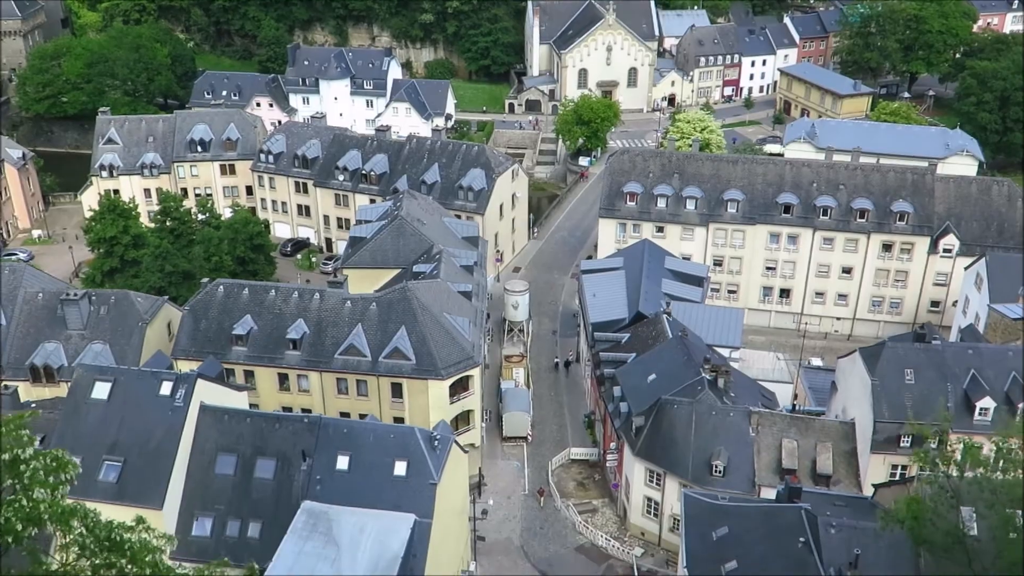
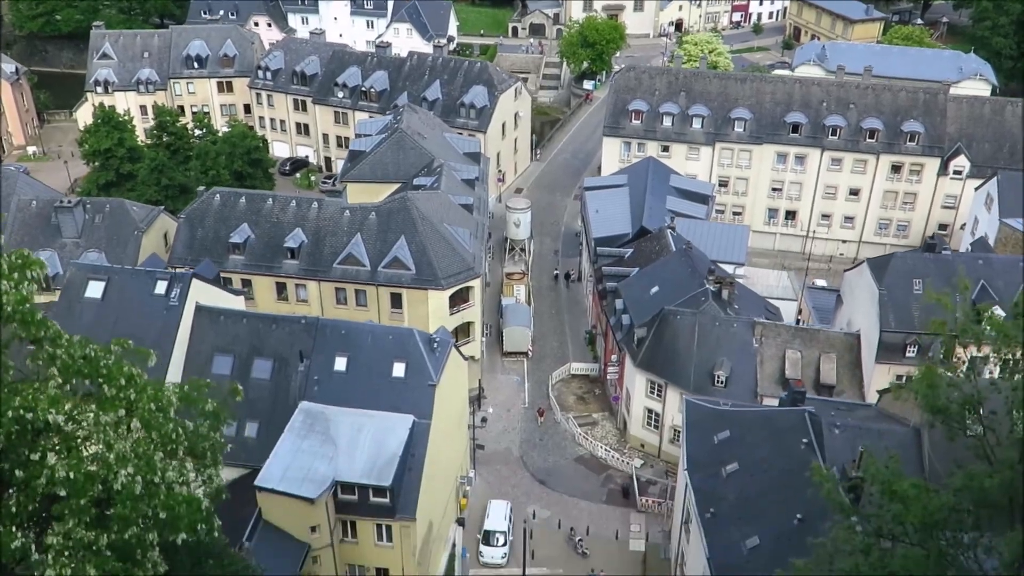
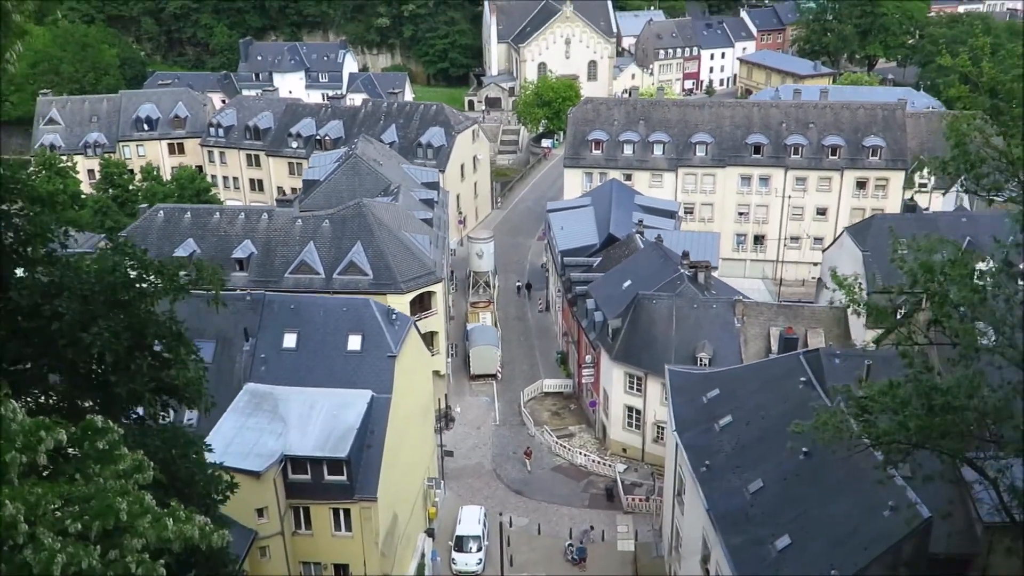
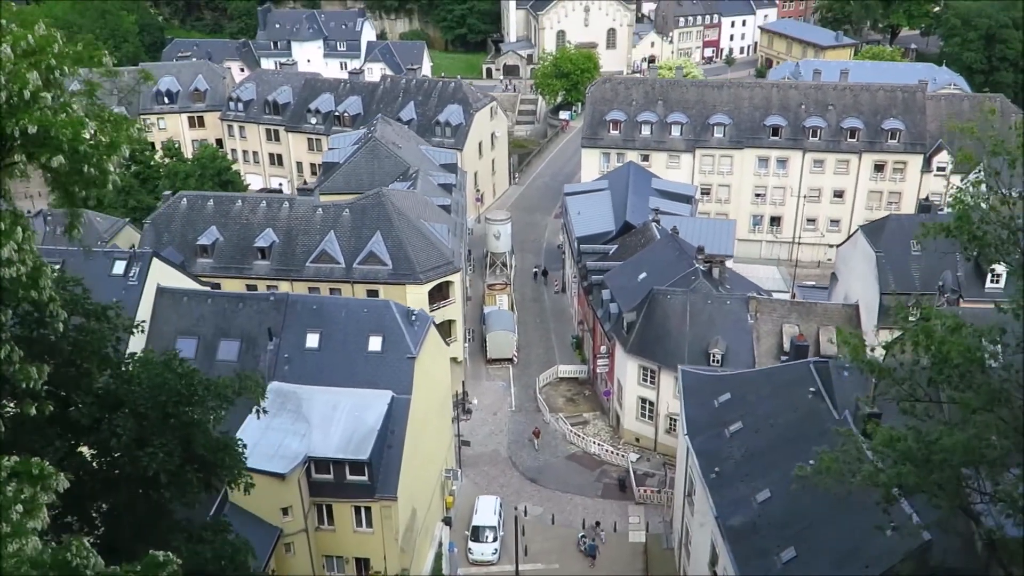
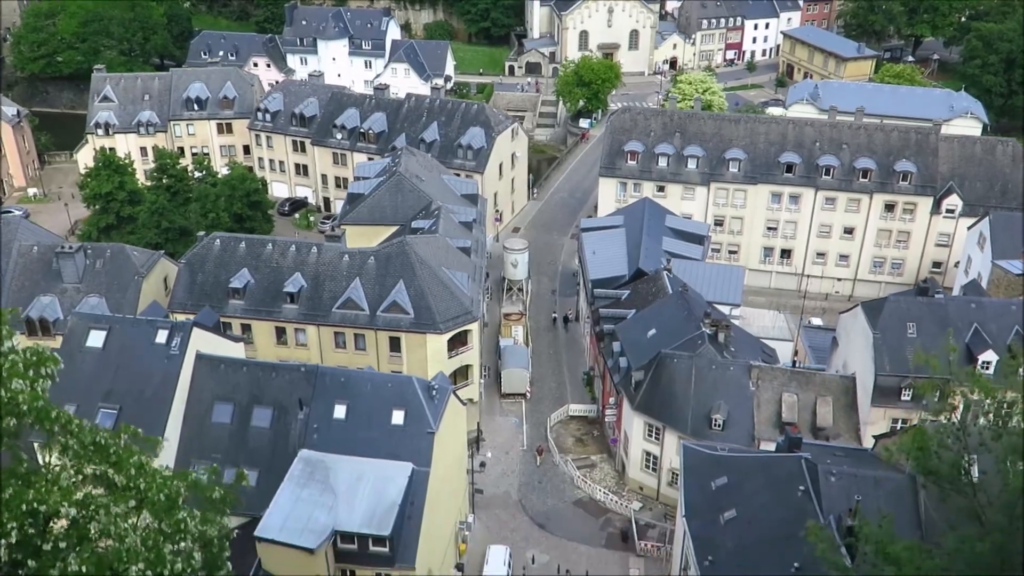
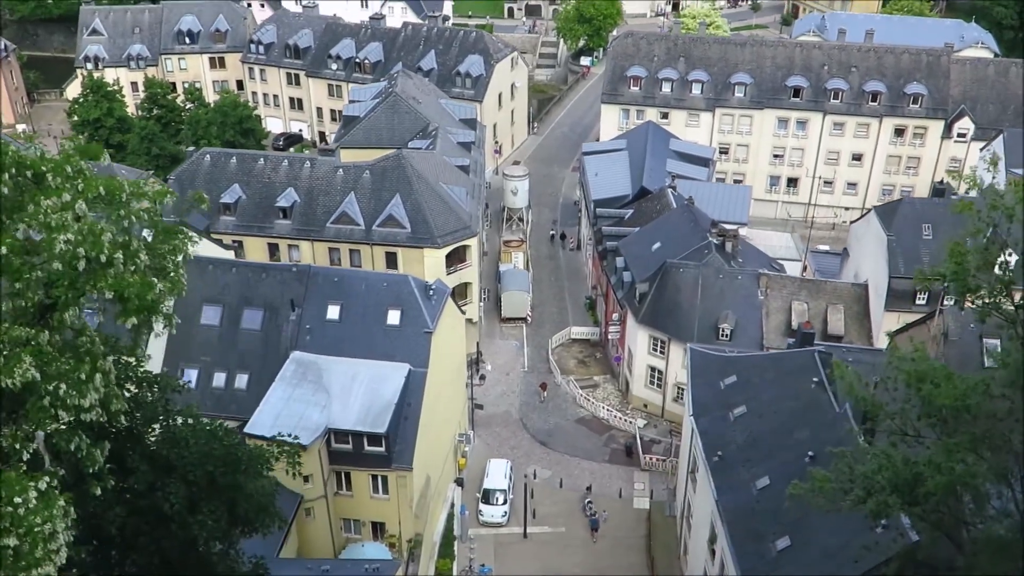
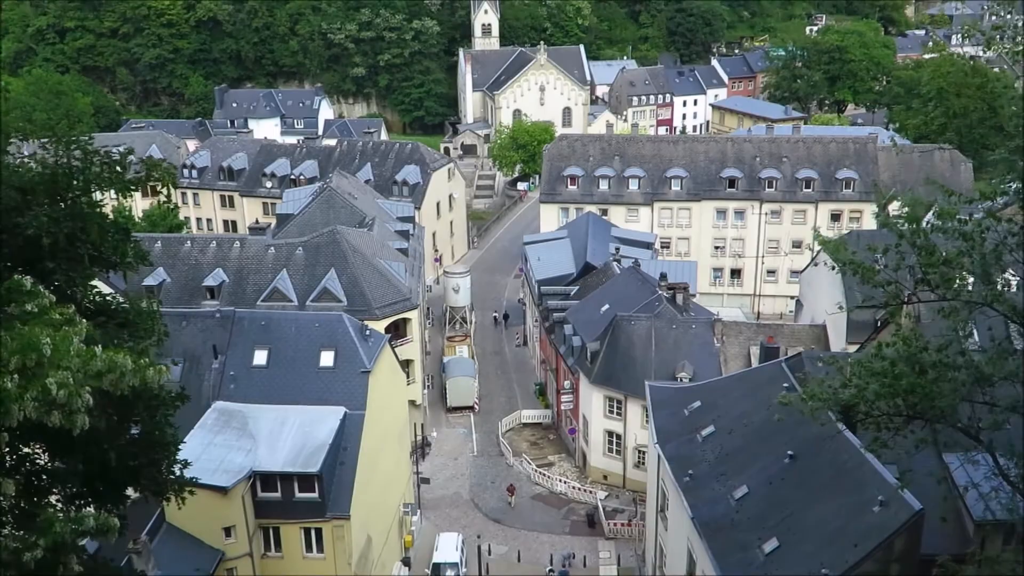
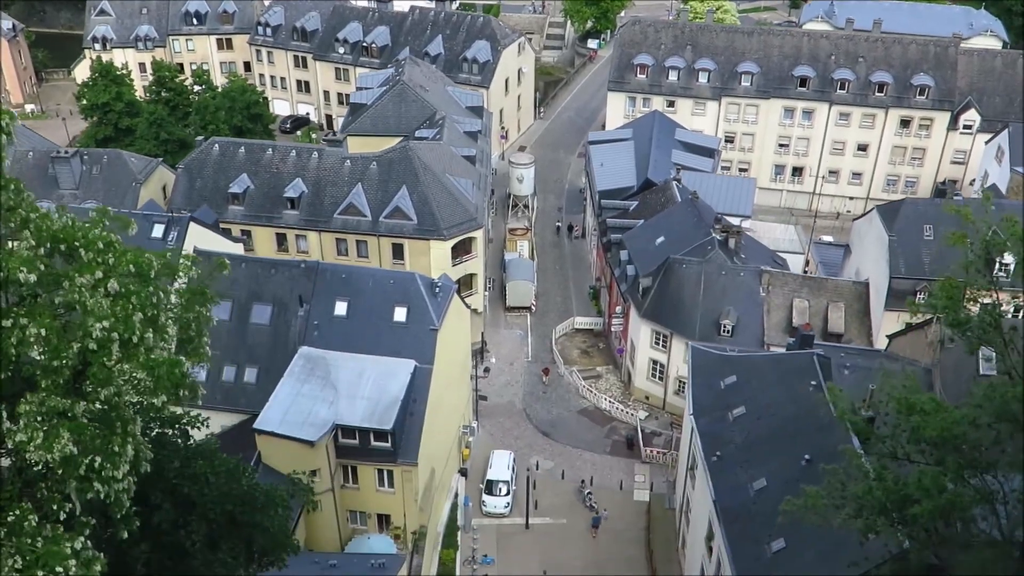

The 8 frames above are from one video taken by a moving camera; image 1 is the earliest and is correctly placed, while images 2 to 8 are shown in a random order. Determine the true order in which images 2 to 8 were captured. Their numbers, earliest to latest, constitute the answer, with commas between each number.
5, 2, 8, 6, 4, 3, 7
